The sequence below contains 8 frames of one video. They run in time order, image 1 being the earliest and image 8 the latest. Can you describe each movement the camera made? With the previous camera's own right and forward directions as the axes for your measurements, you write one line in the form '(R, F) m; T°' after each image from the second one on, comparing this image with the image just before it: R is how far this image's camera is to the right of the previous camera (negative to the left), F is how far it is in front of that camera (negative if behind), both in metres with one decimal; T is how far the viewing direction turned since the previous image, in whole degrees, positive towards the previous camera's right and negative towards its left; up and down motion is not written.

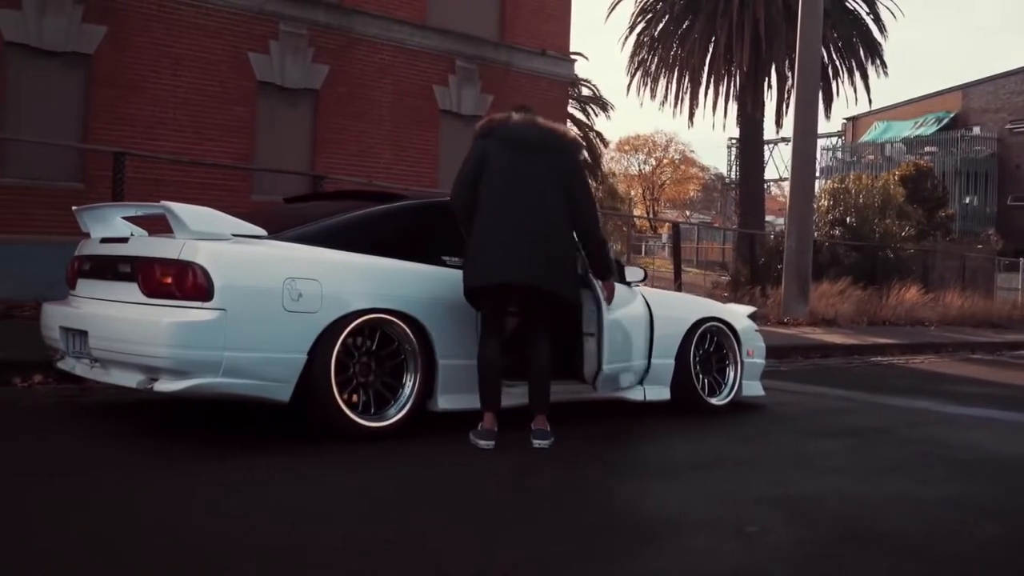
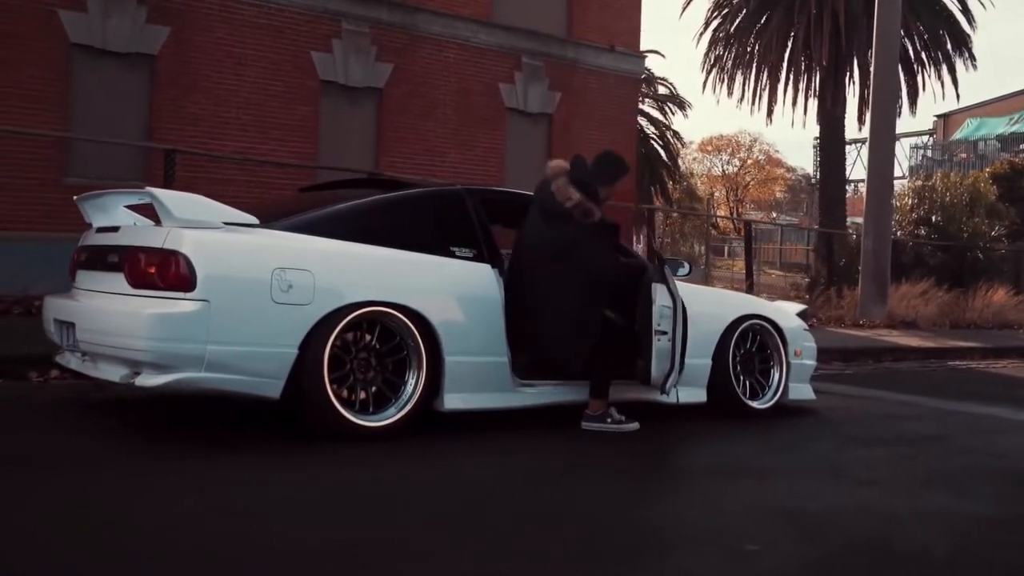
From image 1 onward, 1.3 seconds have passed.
(+0.4, +0.4) m; -5°
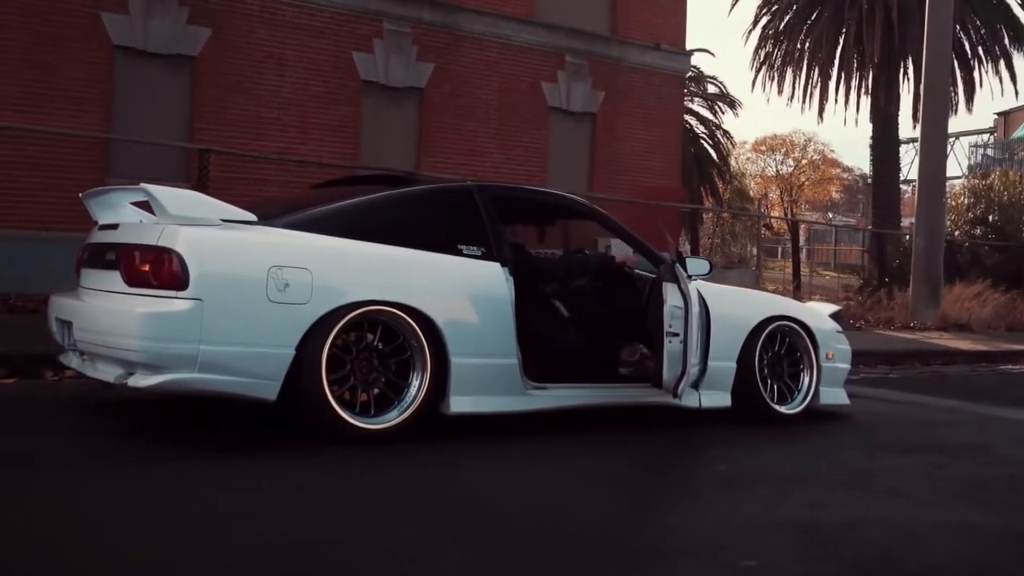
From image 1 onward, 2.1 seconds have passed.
(+0.2, +0.2) m; -3°
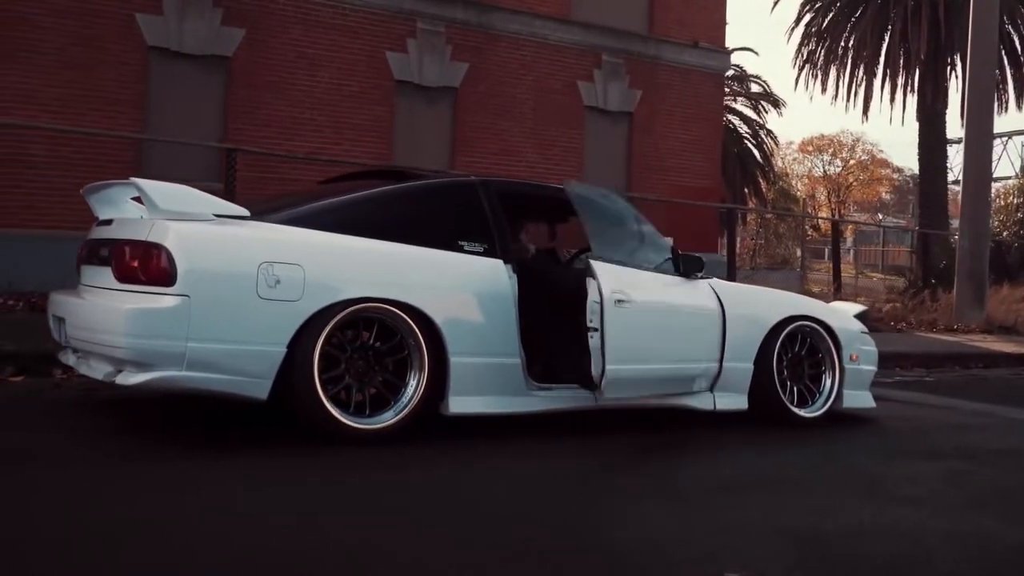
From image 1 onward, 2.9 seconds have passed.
(+0.2, +0.2) m; -2°
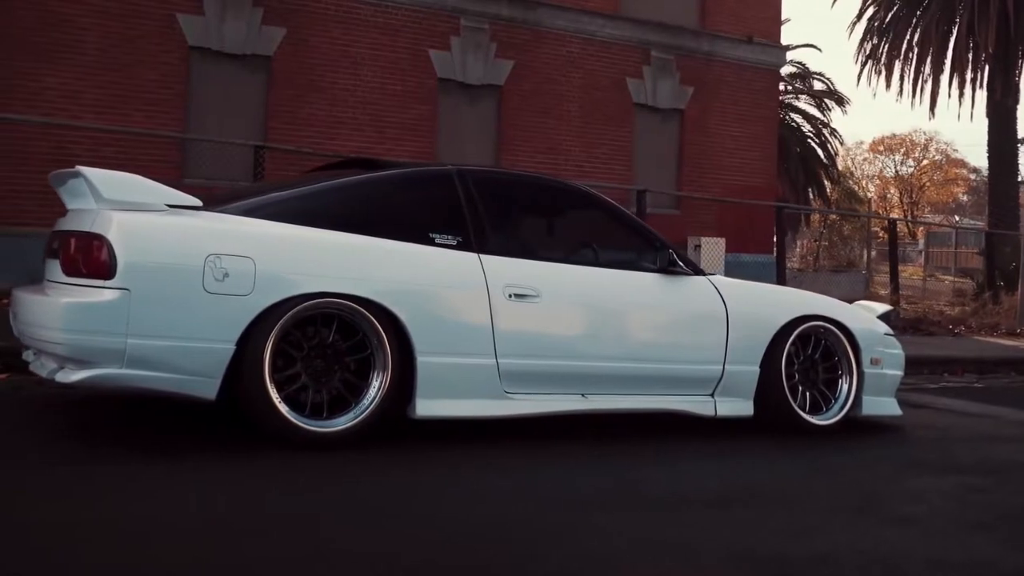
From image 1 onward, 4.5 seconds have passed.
(+0.5, +0.4) m; -4°
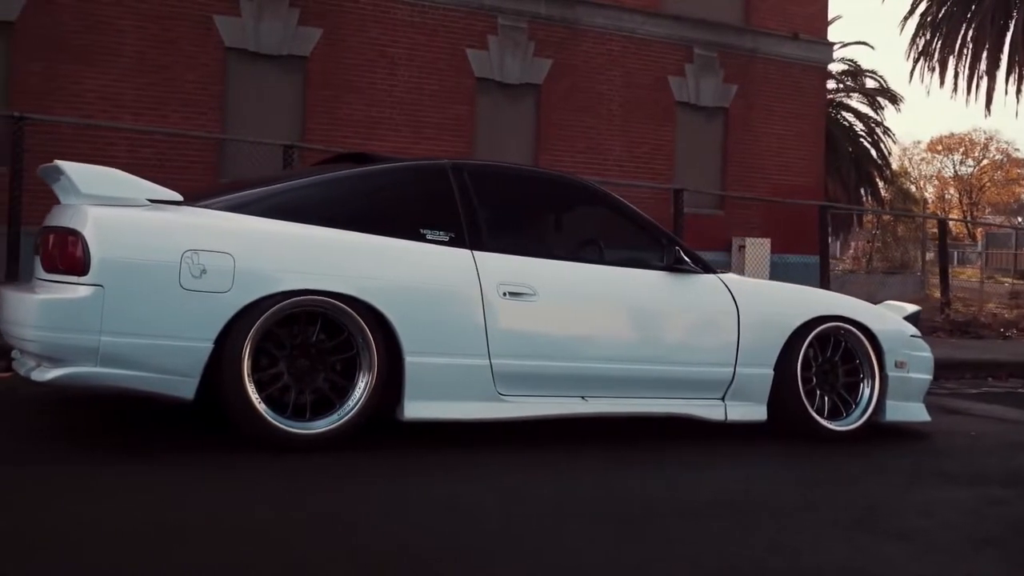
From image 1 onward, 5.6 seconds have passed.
(+0.3, +0.2) m; -3°
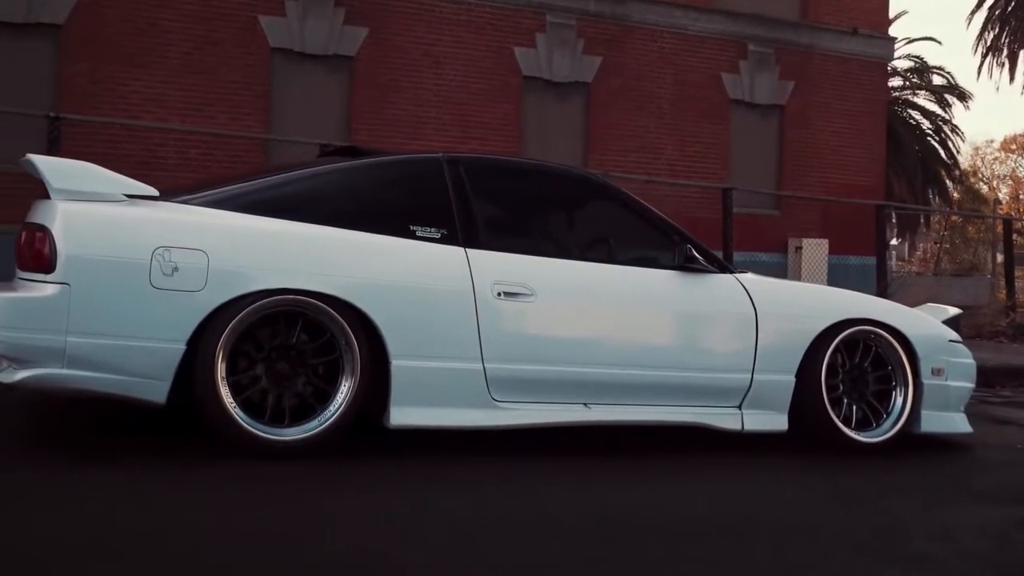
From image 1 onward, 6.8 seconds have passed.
(+0.3, +0.3) m; -3°
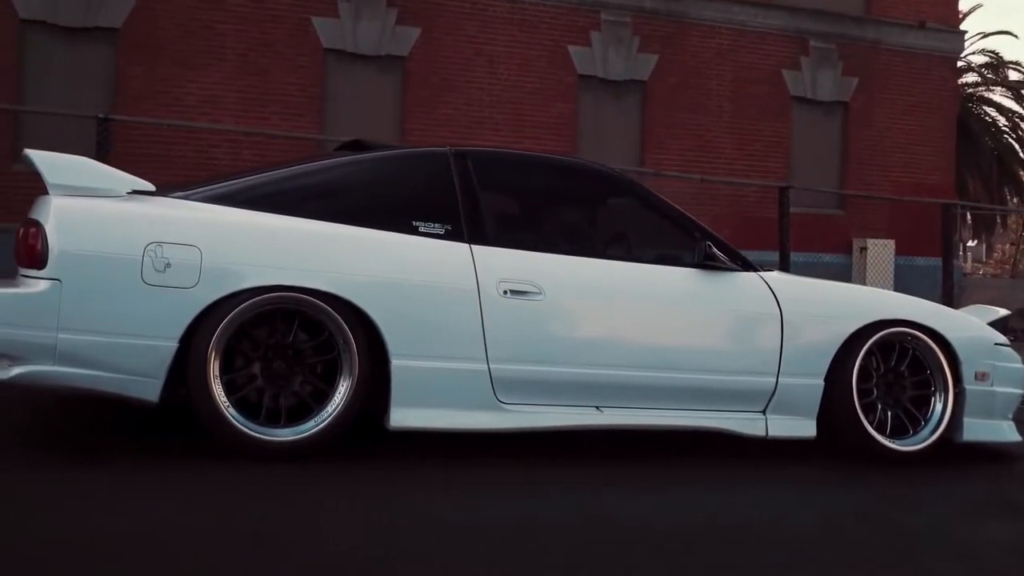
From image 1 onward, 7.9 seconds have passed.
(+0.3, +0.2) m; -4°
